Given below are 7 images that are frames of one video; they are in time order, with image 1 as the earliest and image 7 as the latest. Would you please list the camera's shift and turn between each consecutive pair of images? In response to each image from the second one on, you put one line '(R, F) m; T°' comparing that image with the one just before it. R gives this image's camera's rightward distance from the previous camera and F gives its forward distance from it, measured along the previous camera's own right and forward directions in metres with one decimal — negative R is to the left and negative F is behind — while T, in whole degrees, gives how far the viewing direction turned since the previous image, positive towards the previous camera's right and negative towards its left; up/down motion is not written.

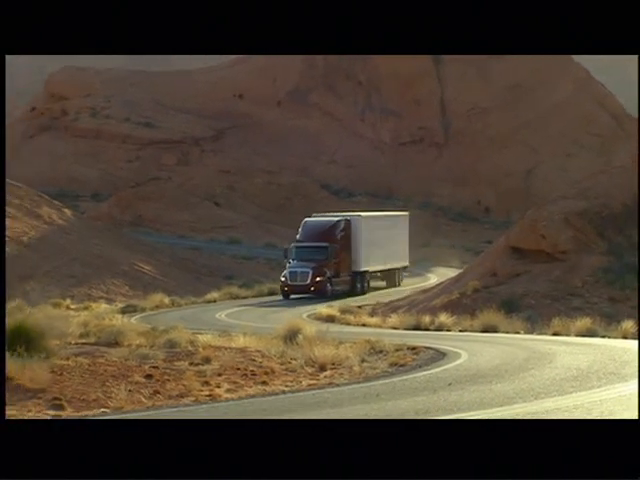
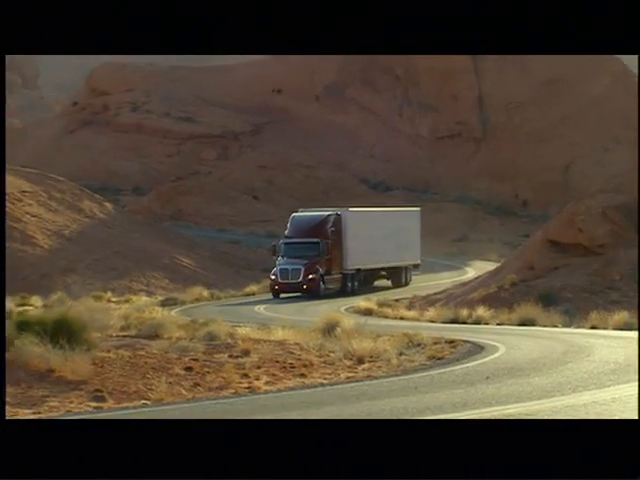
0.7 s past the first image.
(0.0, -0.2) m; -2°
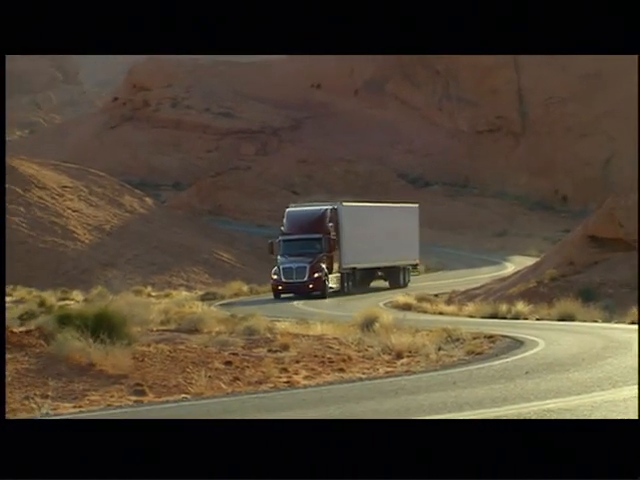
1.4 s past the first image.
(0.0, 0.0) m; -2°
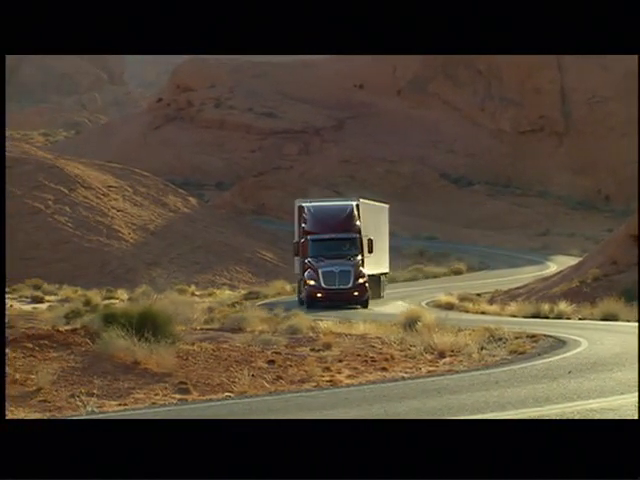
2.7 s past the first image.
(0.0, -0.1) m; -2°
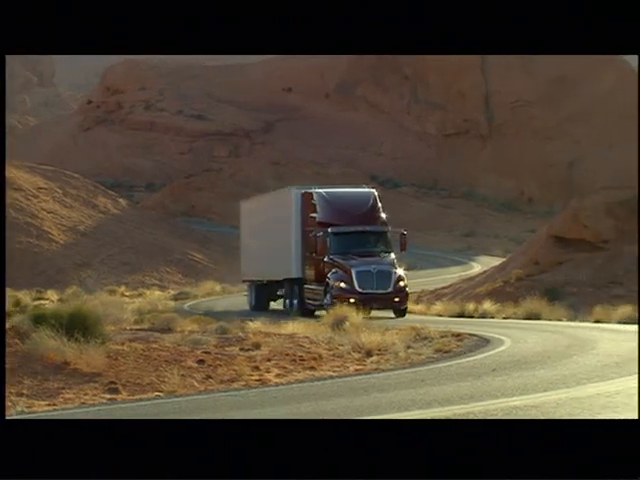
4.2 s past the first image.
(0.0, -0.4) m; +3°
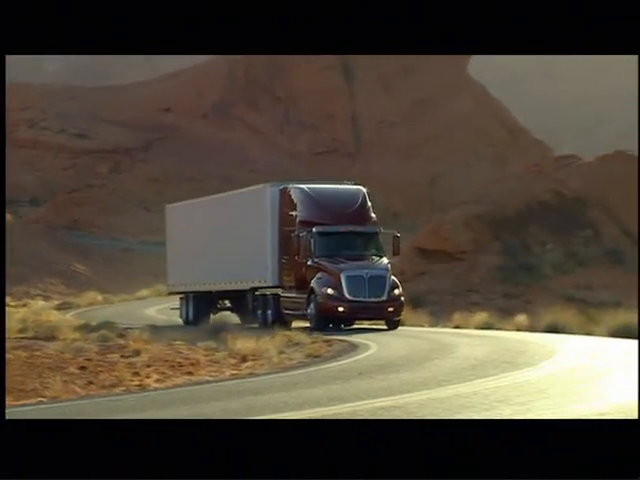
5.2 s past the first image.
(+0.8, -1.6) m; +4°
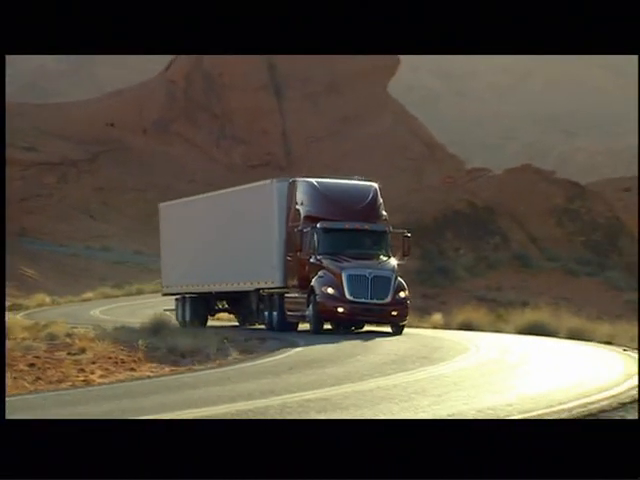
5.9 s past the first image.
(+0.8, -2.2) m; +1°
